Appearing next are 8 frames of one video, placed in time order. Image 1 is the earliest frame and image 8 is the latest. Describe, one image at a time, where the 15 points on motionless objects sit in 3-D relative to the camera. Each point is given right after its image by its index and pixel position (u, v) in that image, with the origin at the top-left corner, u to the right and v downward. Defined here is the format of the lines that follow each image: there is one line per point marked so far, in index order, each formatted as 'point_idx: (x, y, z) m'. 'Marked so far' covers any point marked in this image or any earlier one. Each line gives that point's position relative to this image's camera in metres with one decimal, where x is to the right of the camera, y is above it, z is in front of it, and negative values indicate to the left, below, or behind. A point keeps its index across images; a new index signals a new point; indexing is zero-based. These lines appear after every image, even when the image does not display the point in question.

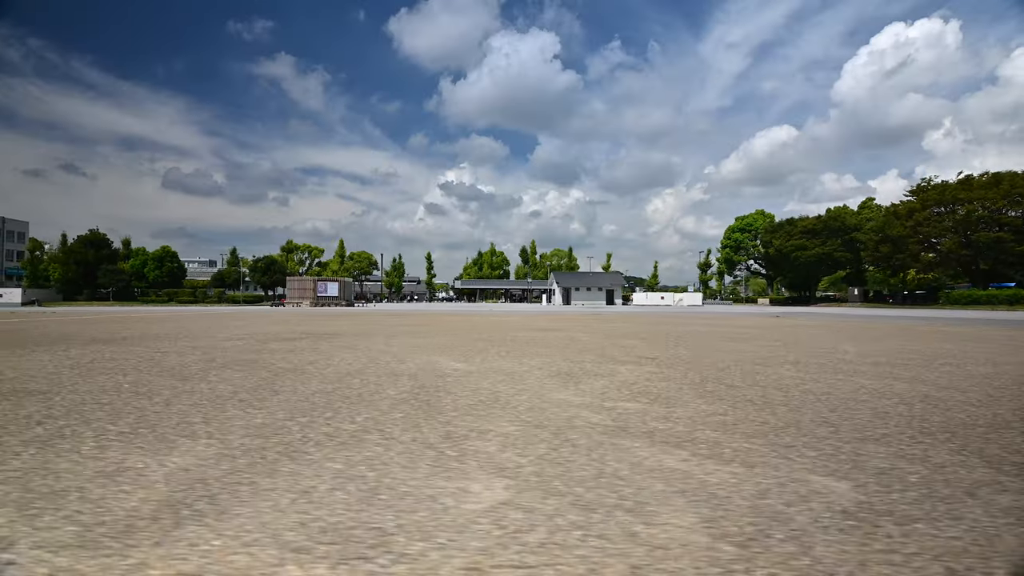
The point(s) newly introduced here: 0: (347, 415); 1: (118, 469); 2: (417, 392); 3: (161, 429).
0: (-1.4, -1.1, +5.3) m
1: (-2.3, -1.1, +3.5) m
2: (-1.0, -1.2, +6.7) m
3: (-2.7, -1.1, +4.7) m
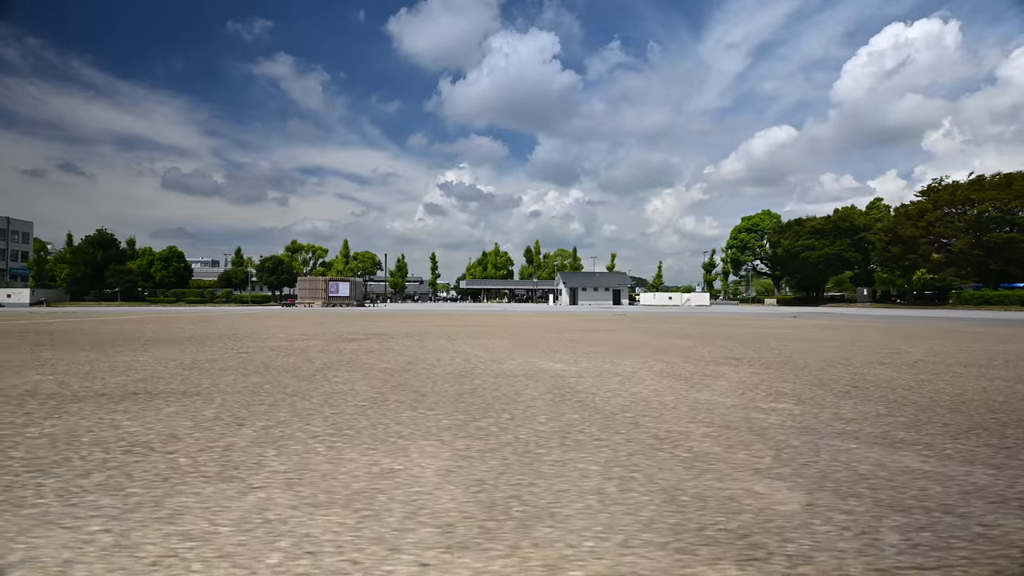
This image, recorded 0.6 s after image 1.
0: (+0.1, -1.1, +5.3) m
1: (-0.7, -1.1, +3.5) m
2: (+0.5, -1.2, +6.7) m
3: (-1.2, -1.1, +4.7) m
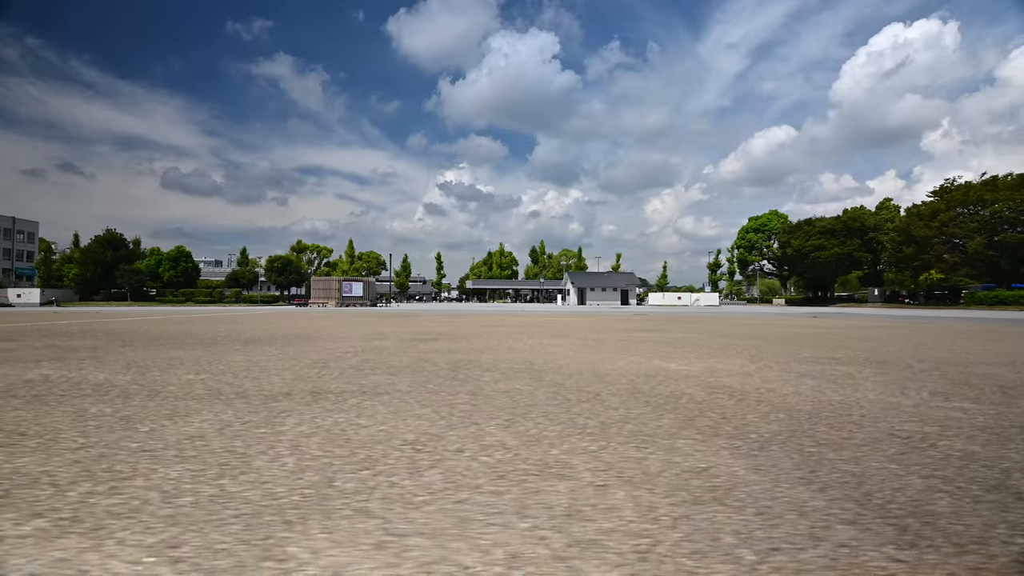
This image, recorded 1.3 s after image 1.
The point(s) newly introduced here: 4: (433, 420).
0: (+2.0, -1.1, +5.3) m
1: (+1.1, -1.1, +3.5) m
2: (+2.4, -1.2, +6.7) m
3: (+0.7, -1.1, +4.7) m
4: (-0.6, -1.1, +4.8) m
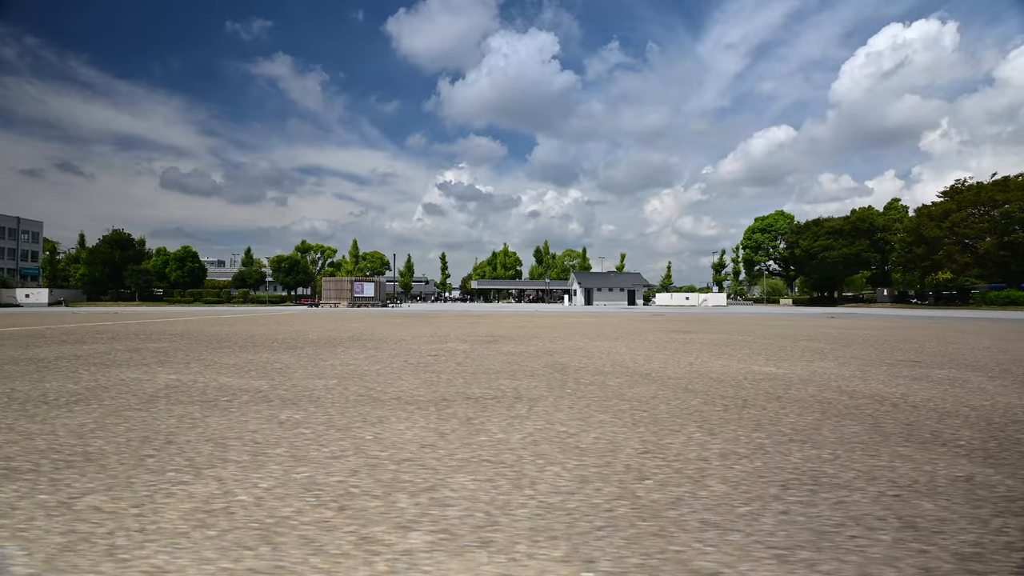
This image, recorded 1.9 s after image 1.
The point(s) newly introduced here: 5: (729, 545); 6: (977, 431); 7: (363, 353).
0: (+3.6, -1.2, +5.3) m
1: (+2.7, -1.1, +3.5) m
2: (+4.0, -1.2, +6.7) m
3: (+2.3, -1.2, +4.7) m
4: (+0.9, -1.1, +4.8) m
5: (+0.9, -1.1, +2.5) m
6: (+3.9, -1.2, +5.0) m
7: (-2.8, -1.2, +11.3) m
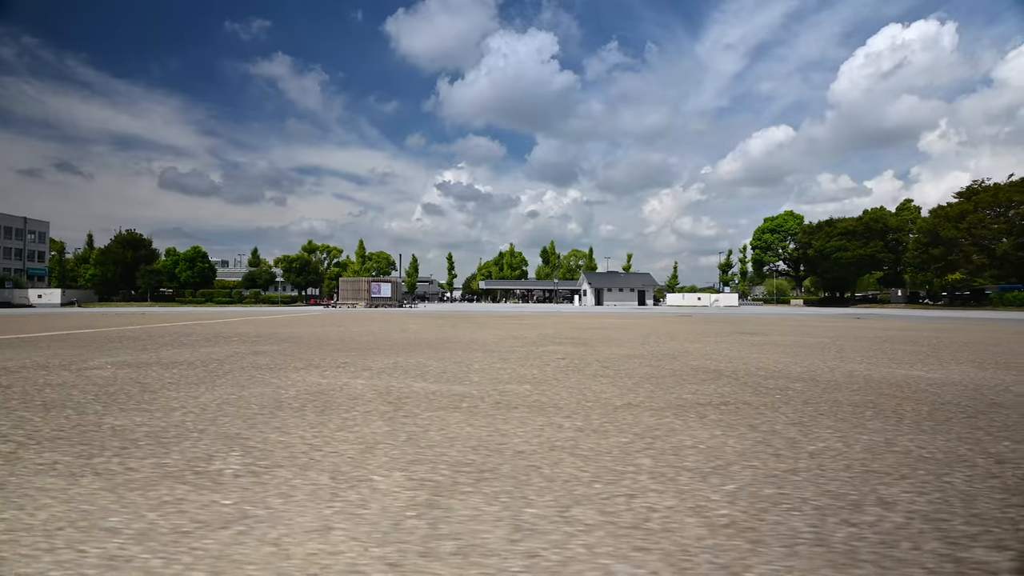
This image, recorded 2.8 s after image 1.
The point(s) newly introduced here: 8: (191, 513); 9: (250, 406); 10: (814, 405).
0: (+5.9, -1.2, +5.2) m
1: (+5.0, -1.2, +3.5) m
2: (+6.3, -1.3, +6.6) m
3: (+4.6, -1.2, +4.6) m
4: (+3.3, -1.2, +4.8) m
5: (+3.2, -1.1, +2.4) m
6: (+6.2, -1.2, +4.9) m
7: (-0.5, -1.3, +11.2) m
8: (-1.5, -1.0, +2.7) m
9: (-2.4, -1.1, +5.4) m
10: (+3.0, -1.2, +6.1) m
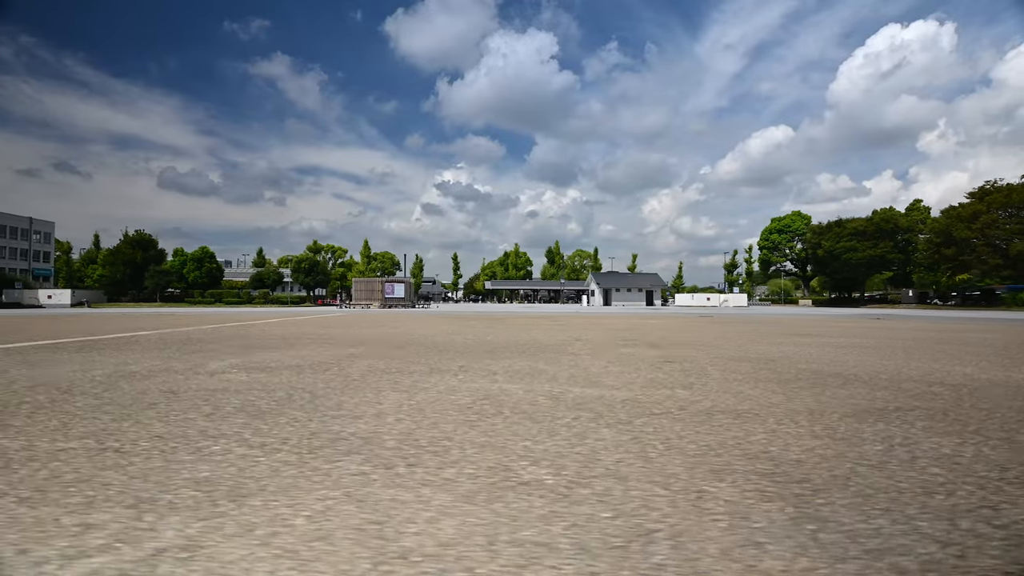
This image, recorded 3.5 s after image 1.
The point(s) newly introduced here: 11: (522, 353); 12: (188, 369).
0: (+7.7, -1.3, +5.2) m
1: (+6.8, -1.2, +3.5) m
2: (+8.1, -1.3, +6.6) m
3: (+6.4, -1.3, +4.6) m
4: (+5.1, -1.2, +4.8) m
5: (+5.0, -1.2, +2.4) m
6: (+8.0, -1.3, +4.9) m
7: (+1.3, -1.3, +11.2) m
8: (+0.4, -1.1, +2.7) m
9: (-0.6, -1.1, +5.4) m
10: (+4.8, -1.2, +6.1) m
11: (+0.2, -1.4, +12.4) m
12: (-4.6, -1.2, +8.5) m
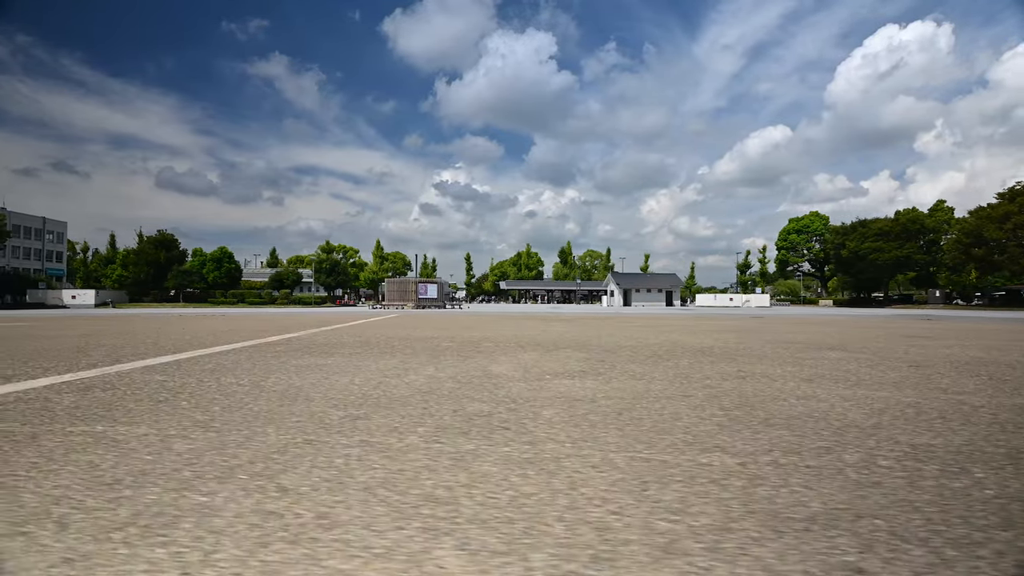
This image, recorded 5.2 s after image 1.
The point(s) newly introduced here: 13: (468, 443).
0: (+12.1, -1.3, +5.1) m
1: (+11.2, -1.3, +3.4) m
2: (+12.5, -1.4, +6.5) m
3: (+10.8, -1.3, +4.5) m
4: (+9.5, -1.3, +4.7) m
5: (+9.4, -1.2, +2.3) m
6: (+12.4, -1.4, +4.8) m
7: (+5.7, -1.4, +11.1) m
8: (+4.8, -1.1, +2.6) m
9: (+3.8, -1.2, +5.3) m
10: (+9.2, -1.3, +6.0) m
11: (+4.5, -1.4, +12.3) m
12: (-0.2, -1.2, +8.4) m
13: (-0.3, -1.1, +4.3) m
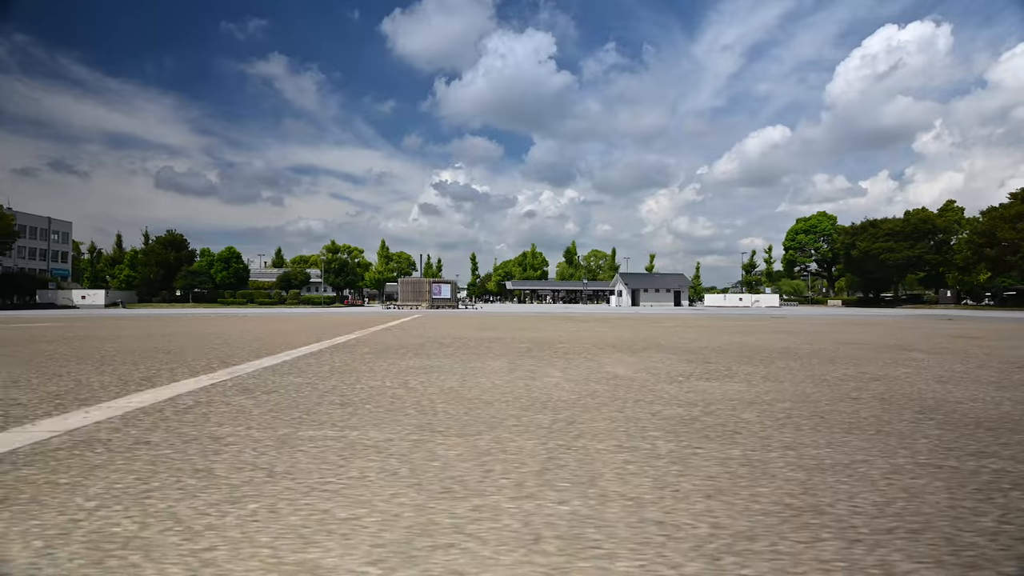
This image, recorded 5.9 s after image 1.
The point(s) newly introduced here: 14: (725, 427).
0: (+13.9, -1.4, +5.1) m
1: (+13.0, -1.3, +3.3) m
2: (+14.3, -1.4, +6.5) m
3: (+12.6, -1.3, +4.4) m
4: (+11.3, -1.3, +4.6) m
5: (+11.3, -1.2, +2.2) m
6: (+14.2, -1.4, +4.7) m
7: (+7.5, -1.4, +11.0) m
8: (+6.6, -1.1, +2.5) m
9: (+5.6, -1.2, +5.2) m
10: (+11.0, -1.3, +5.9) m
11: (+6.3, -1.4, +12.2) m
12: (+1.6, -1.2, +8.3) m
13: (+1.5, -1.1, +4.2) m
14: (+1.7, -1.2, +4.9) m
